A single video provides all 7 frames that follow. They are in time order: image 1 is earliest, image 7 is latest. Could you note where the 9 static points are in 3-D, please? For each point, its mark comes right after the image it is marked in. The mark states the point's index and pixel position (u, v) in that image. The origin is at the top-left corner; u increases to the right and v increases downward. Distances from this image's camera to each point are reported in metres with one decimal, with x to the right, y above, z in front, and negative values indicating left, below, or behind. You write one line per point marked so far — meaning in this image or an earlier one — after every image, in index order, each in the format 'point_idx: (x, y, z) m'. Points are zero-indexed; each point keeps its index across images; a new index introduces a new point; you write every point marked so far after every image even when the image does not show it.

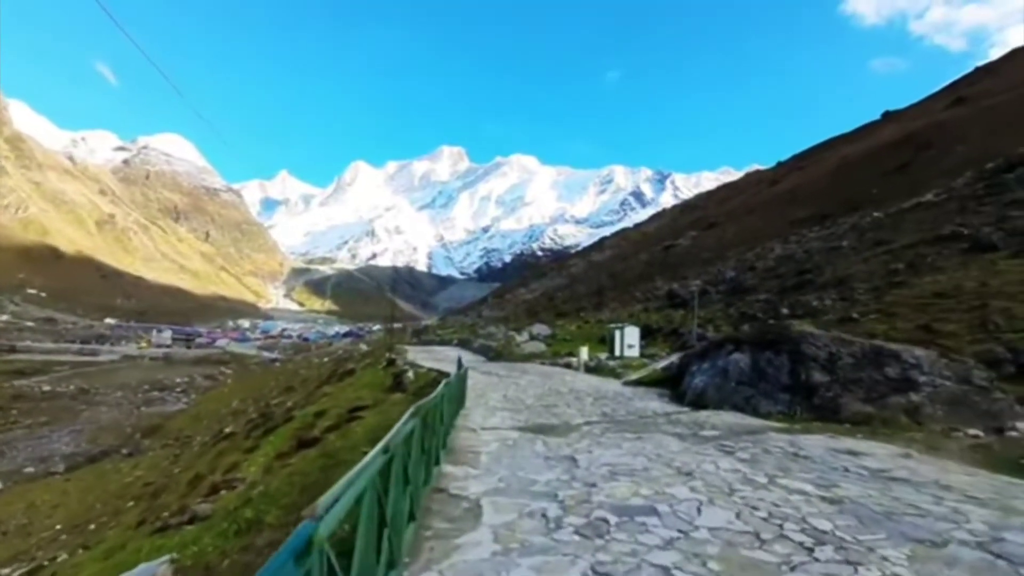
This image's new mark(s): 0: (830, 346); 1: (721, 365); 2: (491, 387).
0: (+8.8, -1.6, +13.3) m
1: (+6.6, -2.4, +15.1) m
2: (-0.8, -3.5, +17.2) m
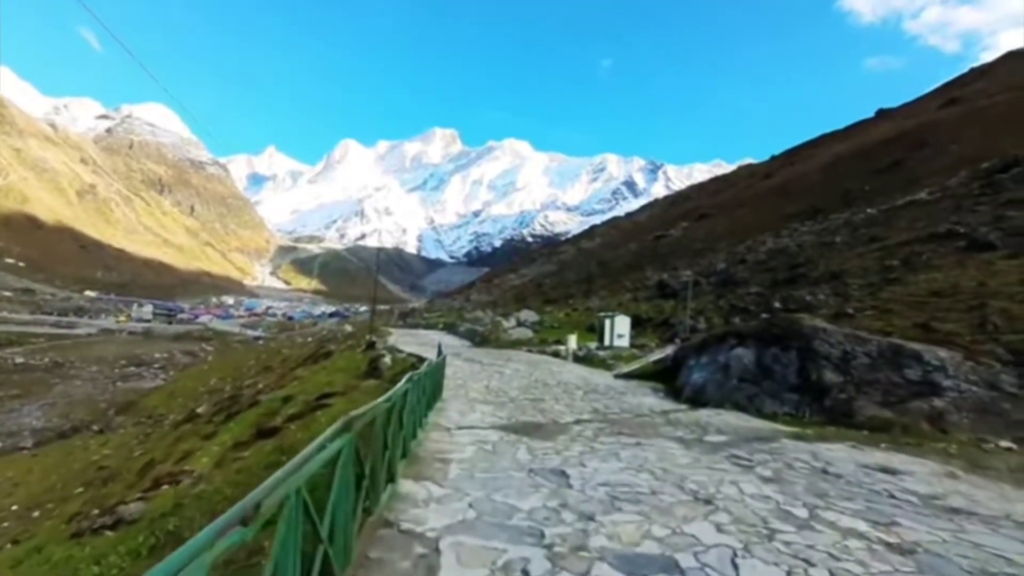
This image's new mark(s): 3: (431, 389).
0: (+8.4, -1.4, +12.1) m
1: (+6.1, -2.1, +14.0) m
2: (-1.3, -2.9, +15.9) m
3: (-1.8, -2.1, +10.3) m
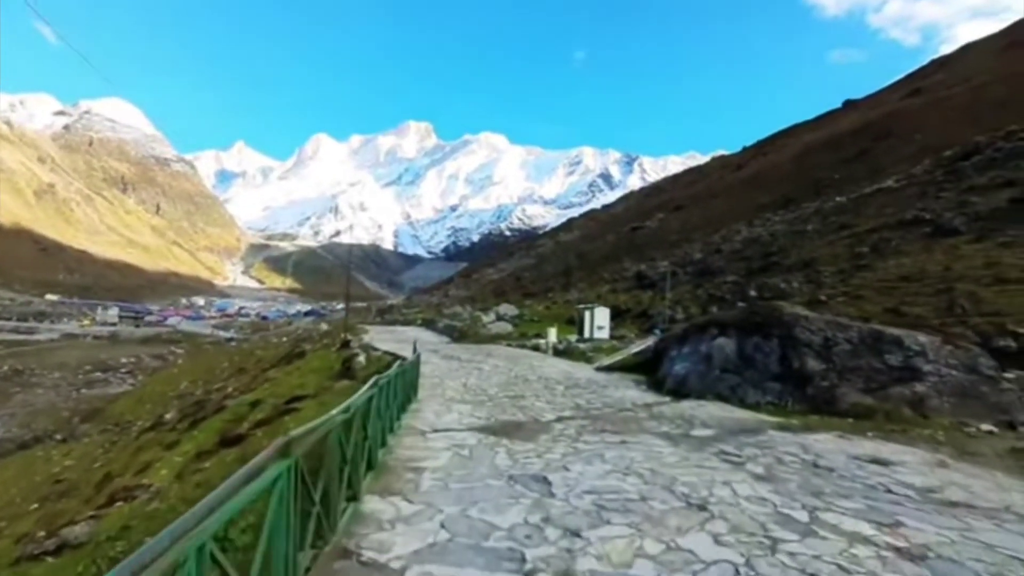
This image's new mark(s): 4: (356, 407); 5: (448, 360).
0: (+7.9, -1.1, +12.0) m
1: (+5.5, -1.8, +13.8) m
2: (-2.0, -2.7, +15.3) m
3: (-2.2, -2.0, +9.8) m
4: (-1.7, -1.3, +5.1) m
5: (-2.5, -2.8, +18.9) m
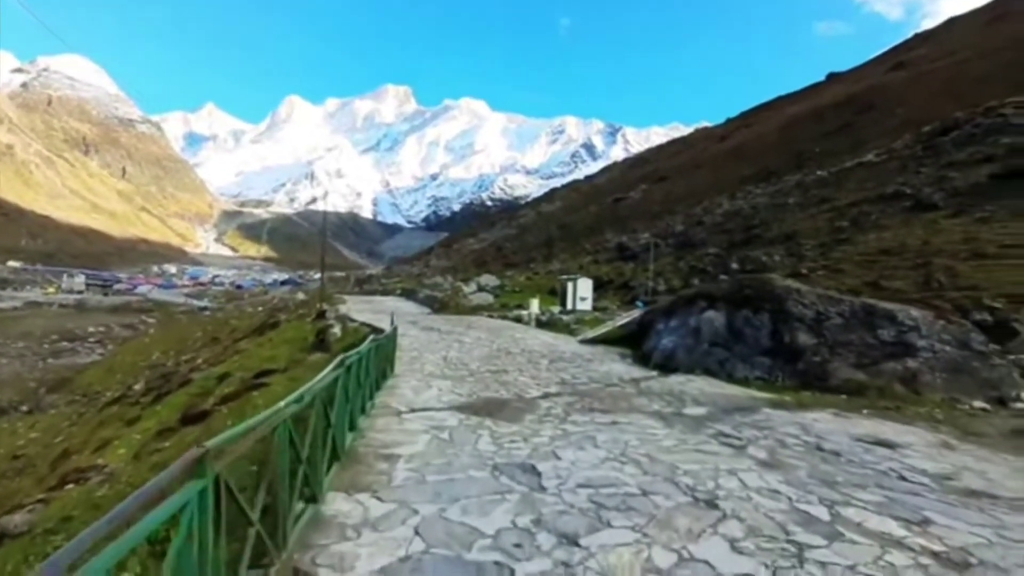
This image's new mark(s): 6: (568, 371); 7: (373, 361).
0: (+7.5, -0.4, +11.7) m
1: (+5.0, -1.0, +13.4) m
2: (-2.6, -1.8, +14.7) m
3: (-2.5, -1.4, +9.1) m
4: (-1.8, -1.0, +4.4) m
5: (-3.2, -1.7, +18.2) m
6: (+1.5, -2.1, +12.2) m
7: (-2.5, -1.3, +8.8) m
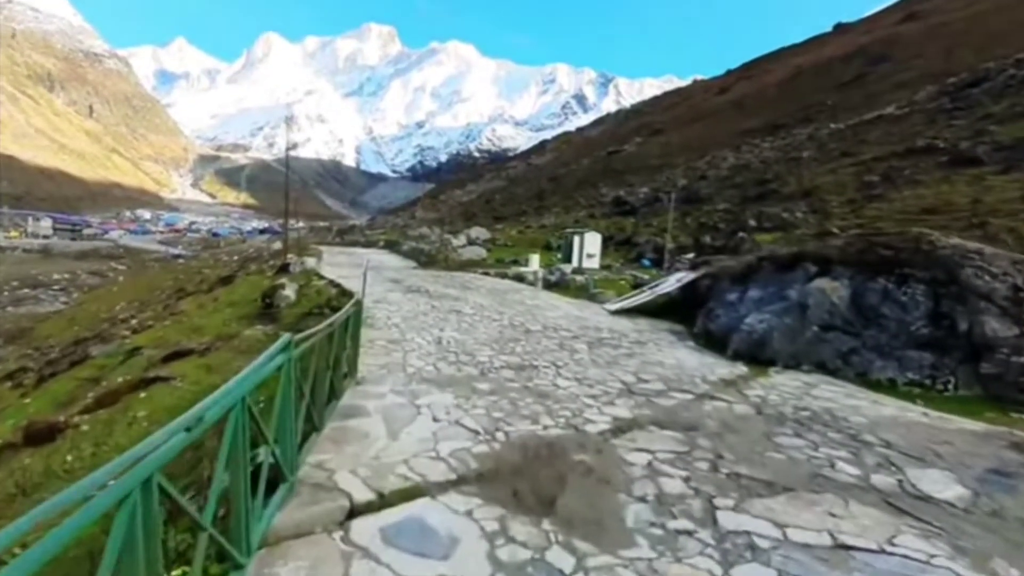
0: (+8.0, +0.2, +7.7) m
1: (+5.5, -0.2, +9.3) m
2: (-2.1, -0.7, +10.5) m
3: (-2.0, -0.8, +4.9) m
4: (-1.1, -0.9, +0.2) m
5: (-2.9, -0.2, +14.0) m
6: (+1.9, -1.3, +8.2) m
7: (-1.9, -0.8, +4.6) m
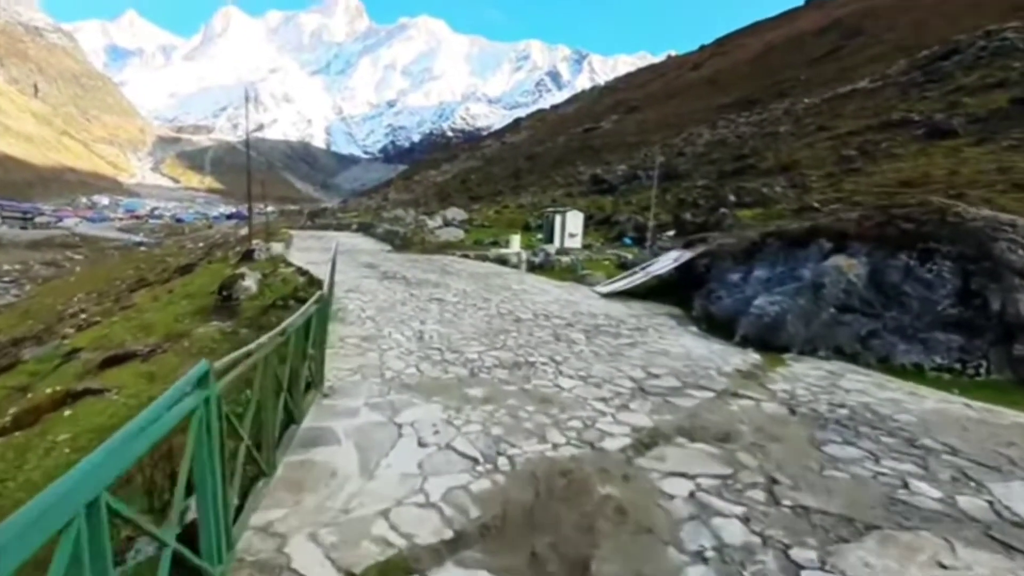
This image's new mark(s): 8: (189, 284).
0: (+7.9, +0.6, +7.1) m
1: (+5.3, +0.2, +8.6) m
2: (-2.4, -0.4, +9.4) m
3: (-1.9, -0.8, +3.9) m
4: (-0.8, -1.0, -0.8) m
5: (-3.3, +0.1, +12.9) m
6: (+1.8, -1.1, +7.3) m
7: (-1.9, -0.8, +3.6) m
8: (-11.6, +0.1, +16.9) m
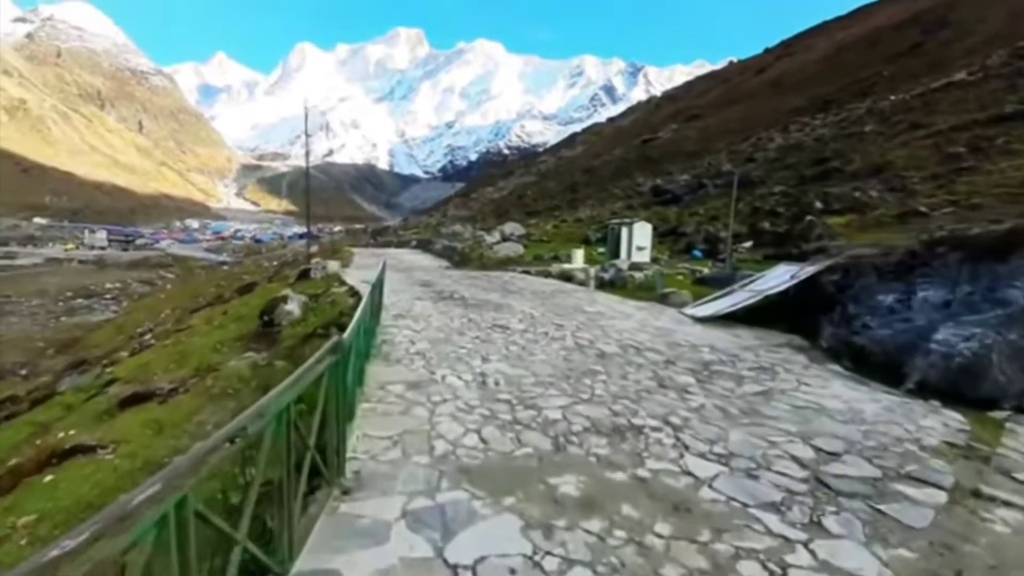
0: (+8.8, +0.3, +4.3) m
1: (+6.5, -0.1, +6.1) m
2: (-1.1, -0.9, +7.8) m
3: (-1.3, -1.1, +2.2) m
4: (-0.7, -1.1, -2.5) m
5: (-1.6, -0.4, +11.3) m
6: (+2.9, -1.4, +5.2) m
7: (-1.2, -1.0, +1.9) m
8: (-9.3, -0.6, +16.3) m
